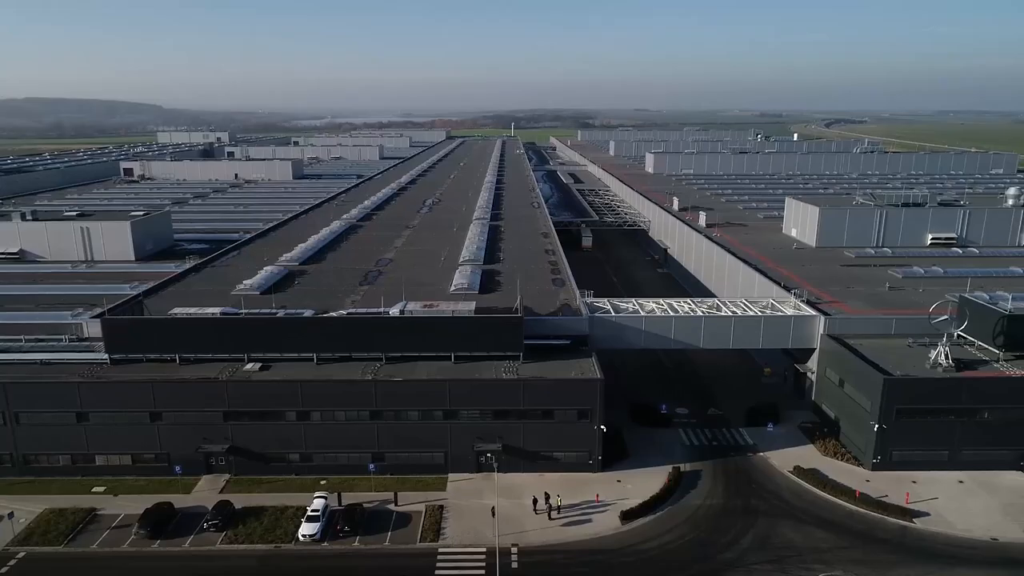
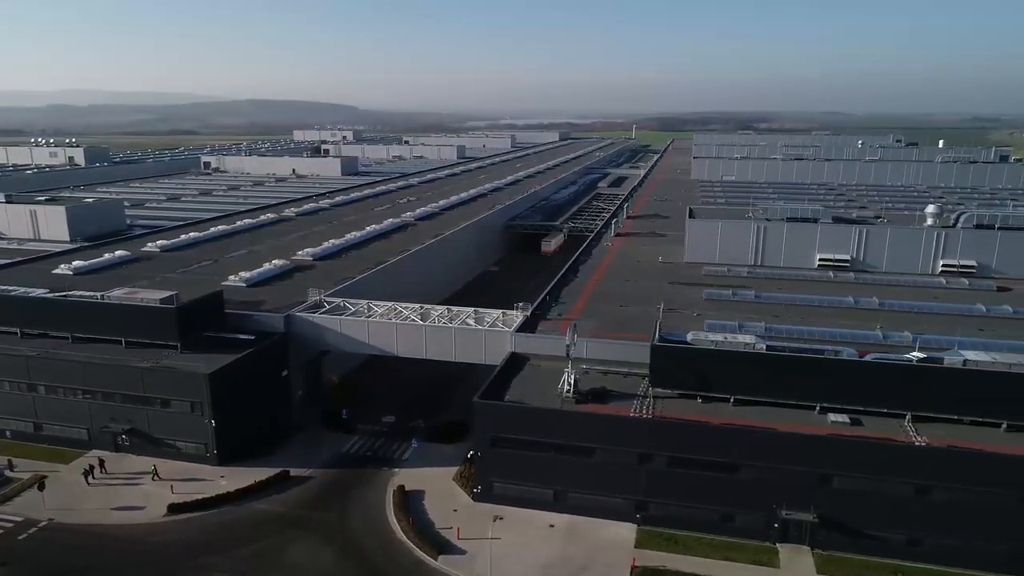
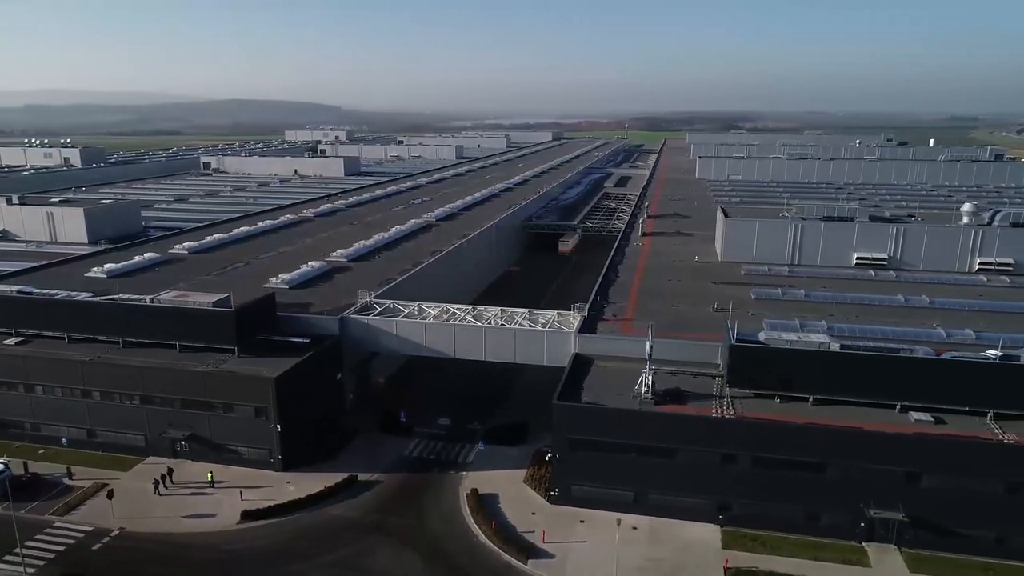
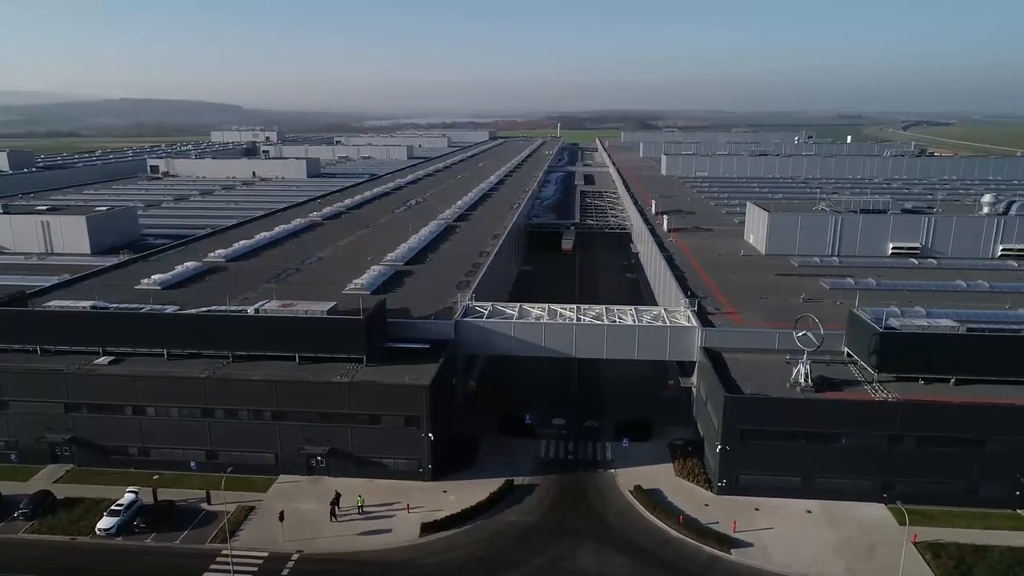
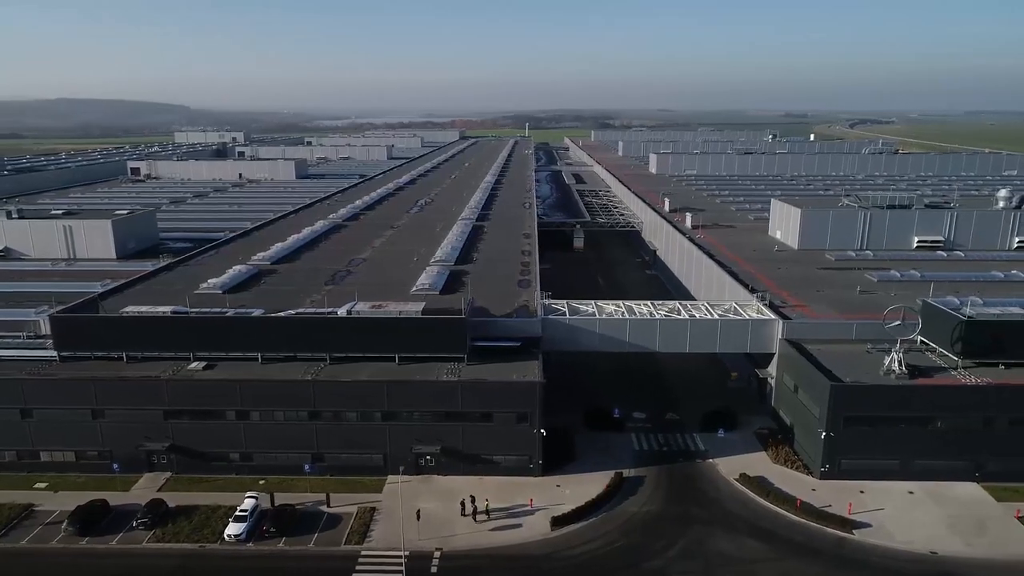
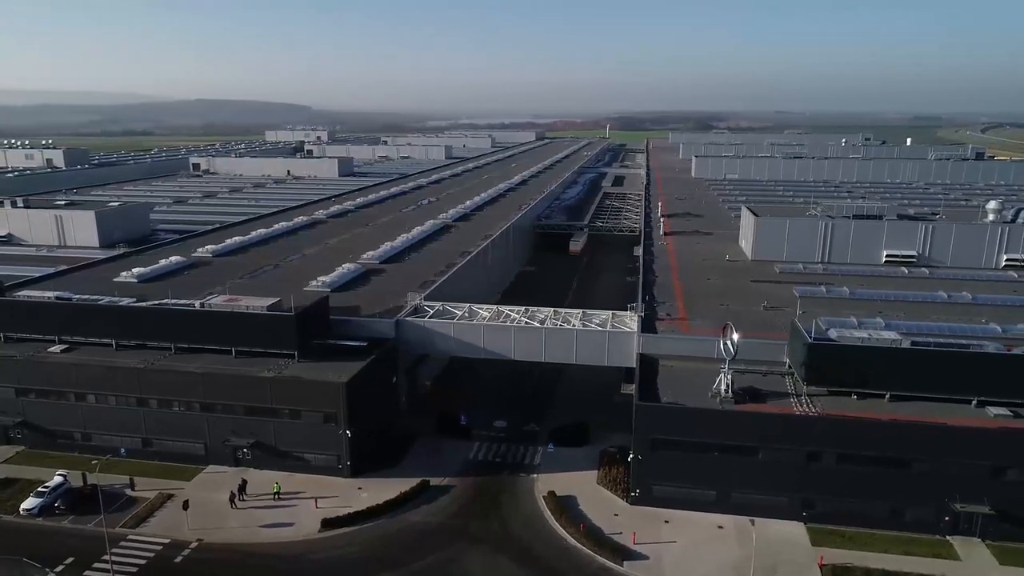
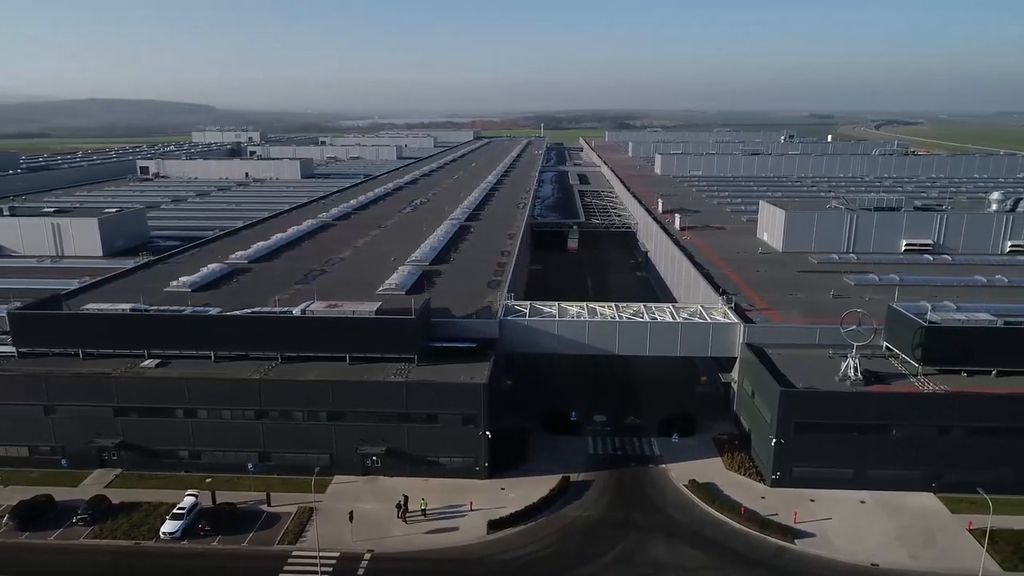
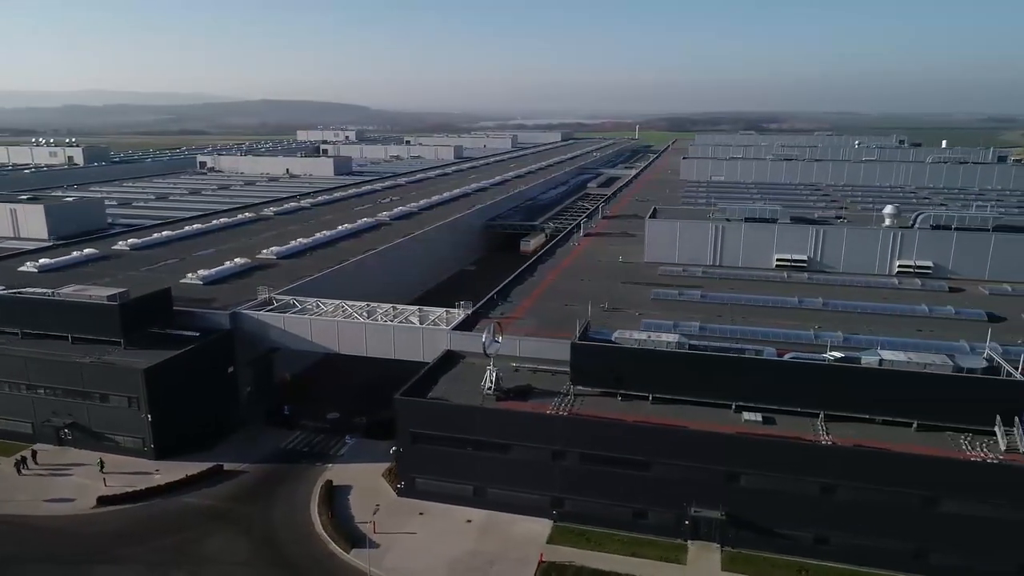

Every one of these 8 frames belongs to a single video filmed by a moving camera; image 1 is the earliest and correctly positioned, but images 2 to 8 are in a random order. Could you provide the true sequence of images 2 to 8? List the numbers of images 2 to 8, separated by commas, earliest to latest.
5, 7, 4, 6, 3, 2, 8
